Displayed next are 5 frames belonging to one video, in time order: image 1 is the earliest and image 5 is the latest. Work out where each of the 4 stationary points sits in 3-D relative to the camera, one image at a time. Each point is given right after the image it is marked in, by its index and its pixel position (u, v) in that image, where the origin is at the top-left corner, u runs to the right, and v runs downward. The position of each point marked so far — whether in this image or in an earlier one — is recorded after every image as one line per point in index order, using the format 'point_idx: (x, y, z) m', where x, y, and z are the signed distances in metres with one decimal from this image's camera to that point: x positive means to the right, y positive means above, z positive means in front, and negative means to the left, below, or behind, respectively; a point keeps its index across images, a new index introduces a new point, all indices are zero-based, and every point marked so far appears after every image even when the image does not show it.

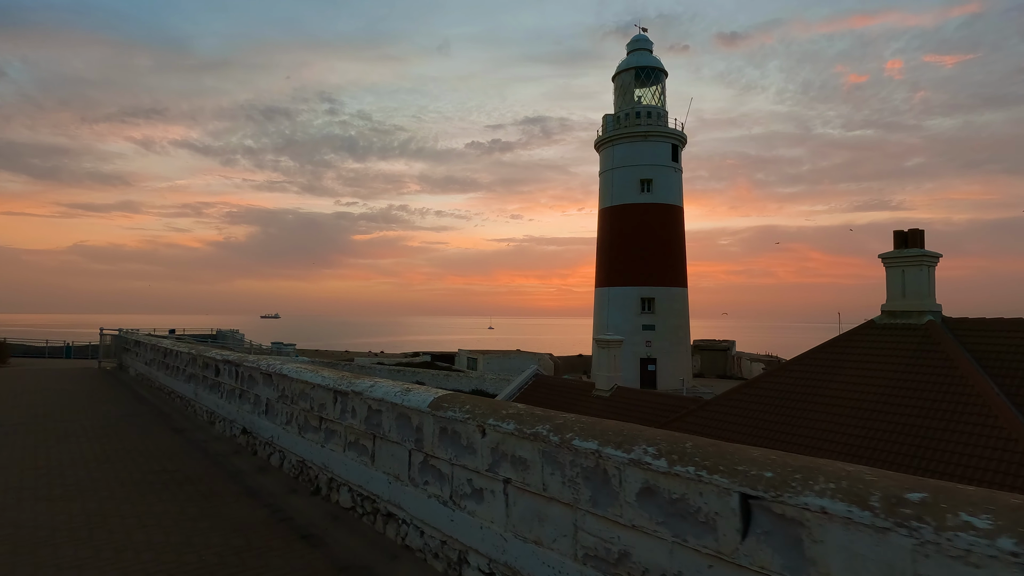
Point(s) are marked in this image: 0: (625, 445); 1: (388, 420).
0: (+0.4, -0.6, +2.1) m
1: (-0.8, -0.9, +3.4) m
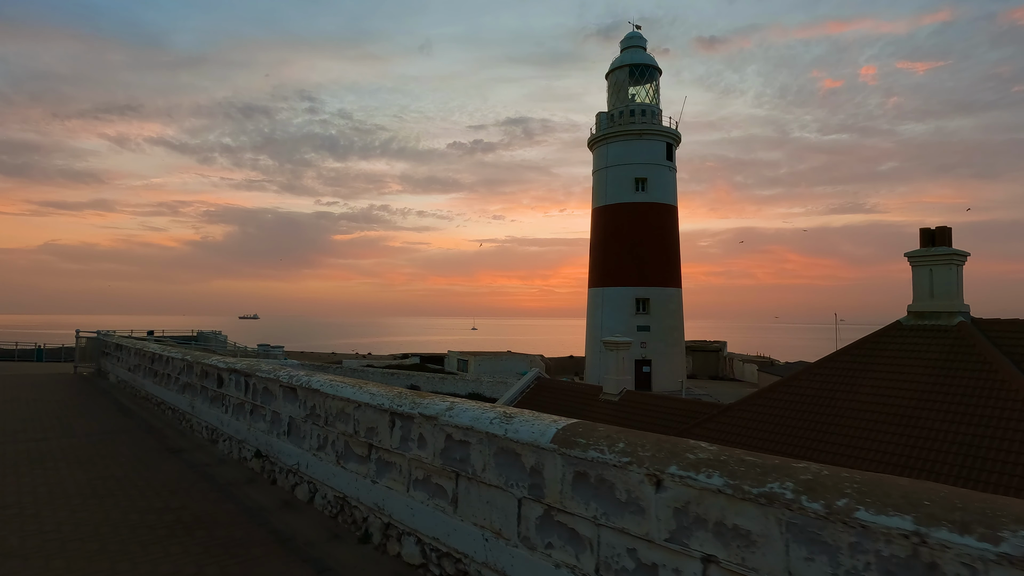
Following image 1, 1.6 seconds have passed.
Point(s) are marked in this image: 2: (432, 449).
0: (+1.1, -0.6, +1.3) m
1: (-0.2, -0.8, +2.6) m
2: (-0.4, -0.9, +2.9) m
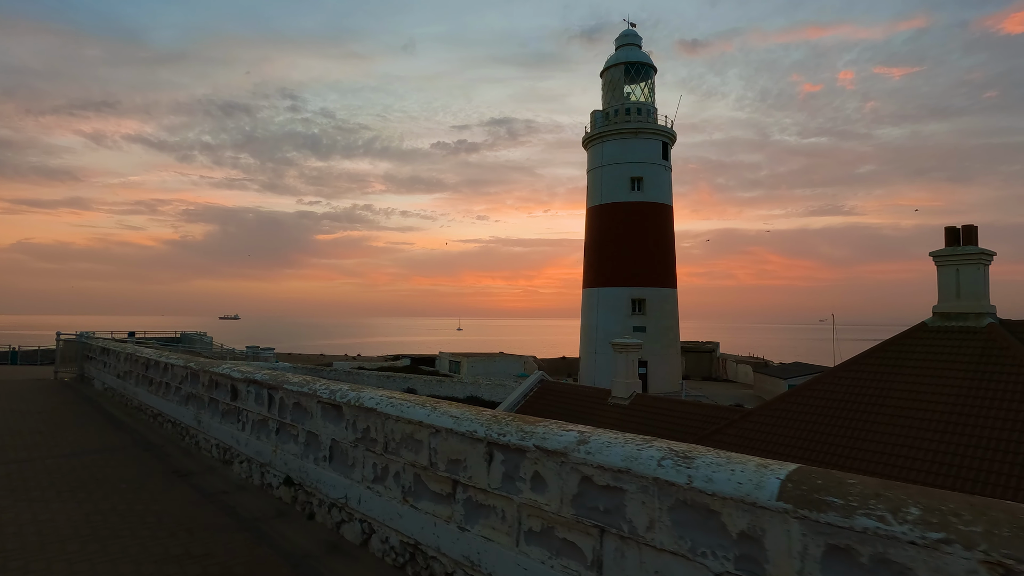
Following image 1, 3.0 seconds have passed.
0: (+1.8, -0.6, +0.7) m
1: (+0.5, -0.8, +2.0) m
2: (+0.2, -0.9, +2.3) m
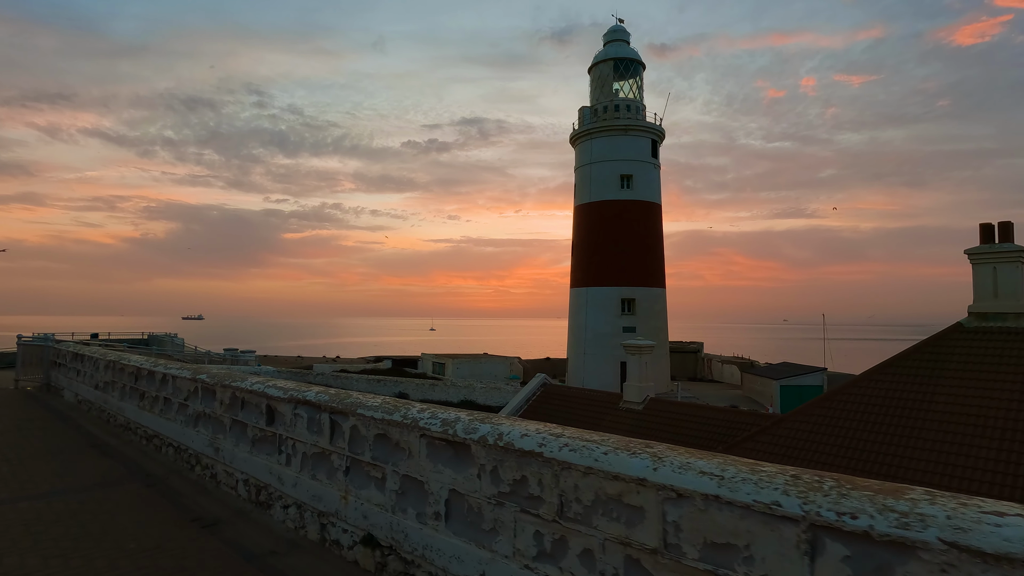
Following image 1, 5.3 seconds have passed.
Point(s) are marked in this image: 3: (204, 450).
0: (+2.9, -0.5, -0.2) m
1: (+1.5, -0.8, +1.0) m
2: (+1.2, -0.8, +1.3) m
3: (-2.8, -1.5, +4.8) m
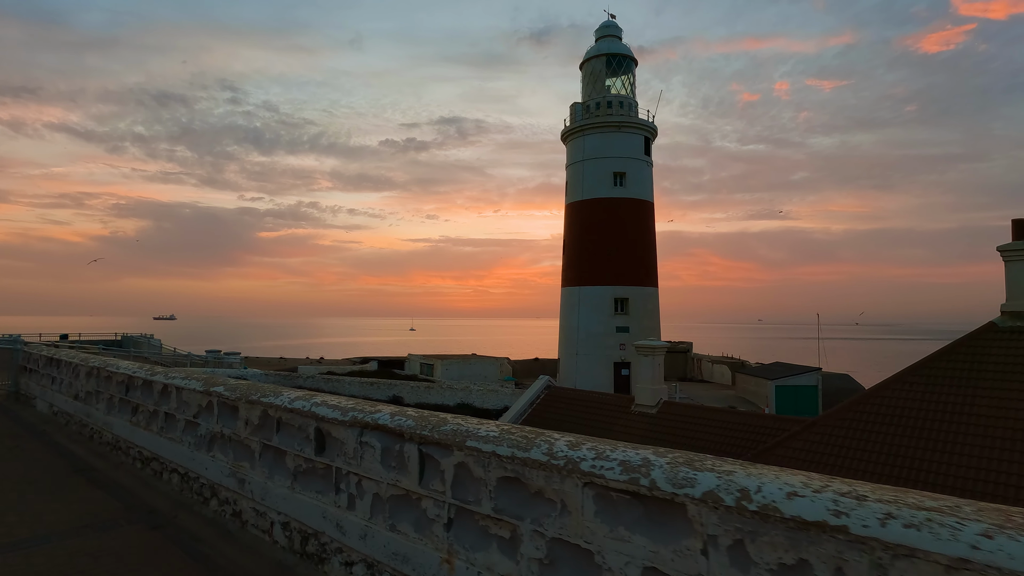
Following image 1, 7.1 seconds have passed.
0: (+3.8, -0.5, -0.9) m
1: (+2.3, -0.7, +0.2) m
2: (+2.0, -0.8, +0.5) m
3: (-2.1, -1.4, +3.9) m
